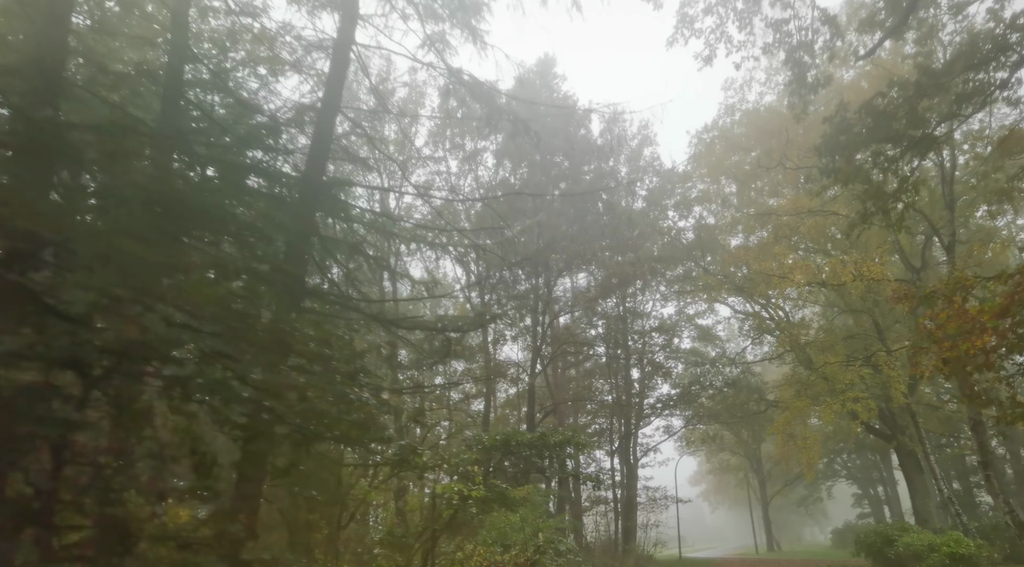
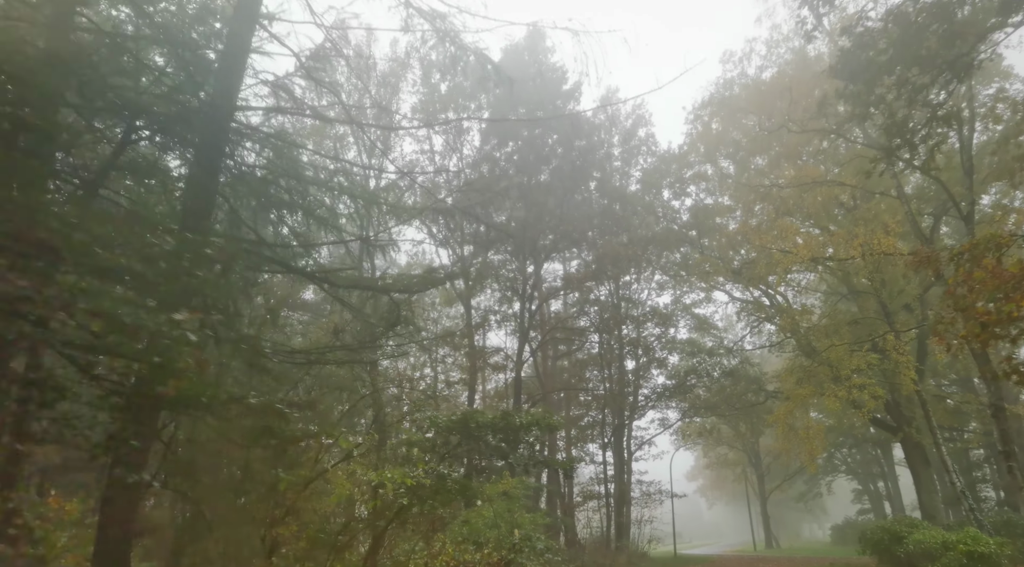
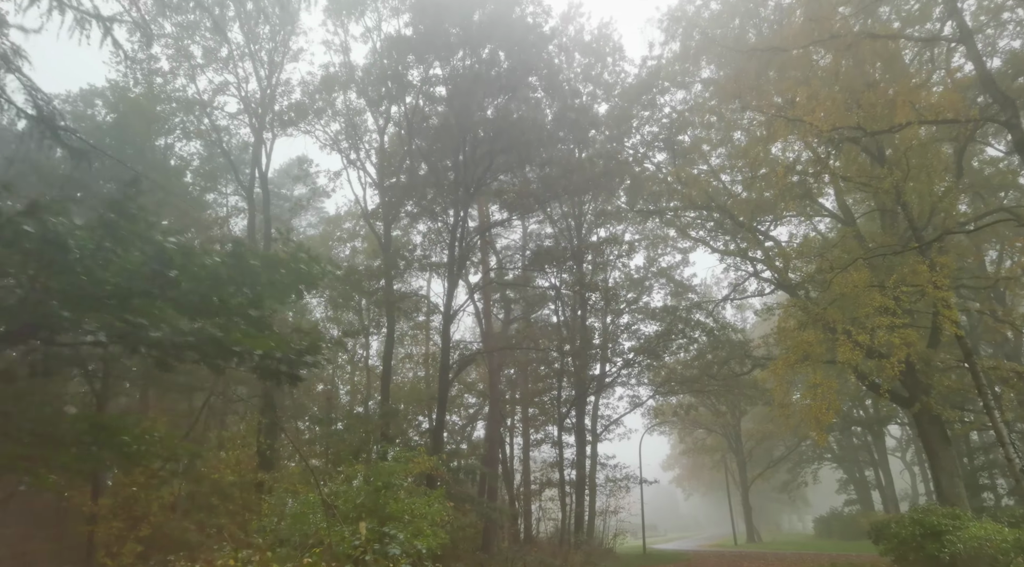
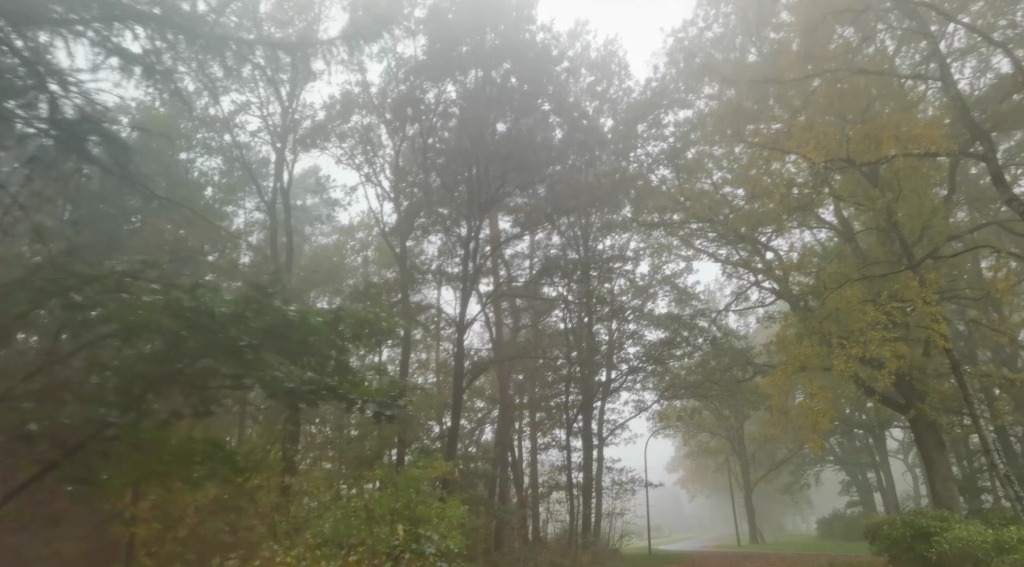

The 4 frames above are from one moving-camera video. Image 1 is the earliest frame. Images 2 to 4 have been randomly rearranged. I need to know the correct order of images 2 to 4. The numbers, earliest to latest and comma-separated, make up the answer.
2, 4, 3
